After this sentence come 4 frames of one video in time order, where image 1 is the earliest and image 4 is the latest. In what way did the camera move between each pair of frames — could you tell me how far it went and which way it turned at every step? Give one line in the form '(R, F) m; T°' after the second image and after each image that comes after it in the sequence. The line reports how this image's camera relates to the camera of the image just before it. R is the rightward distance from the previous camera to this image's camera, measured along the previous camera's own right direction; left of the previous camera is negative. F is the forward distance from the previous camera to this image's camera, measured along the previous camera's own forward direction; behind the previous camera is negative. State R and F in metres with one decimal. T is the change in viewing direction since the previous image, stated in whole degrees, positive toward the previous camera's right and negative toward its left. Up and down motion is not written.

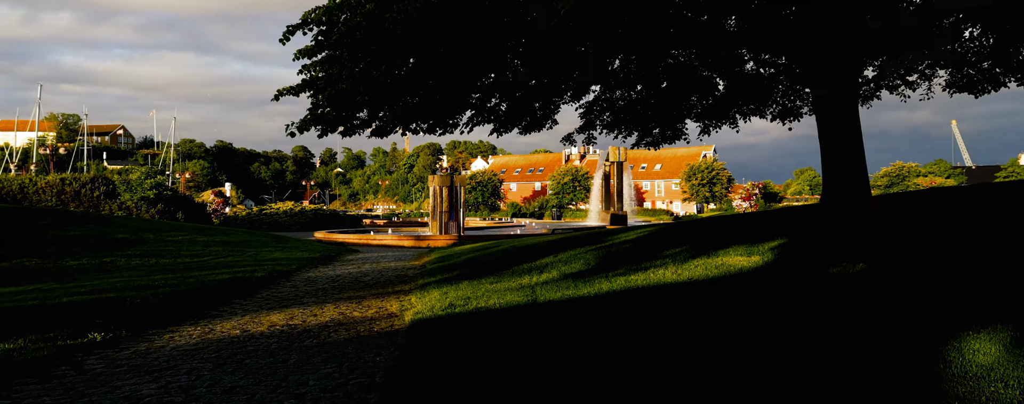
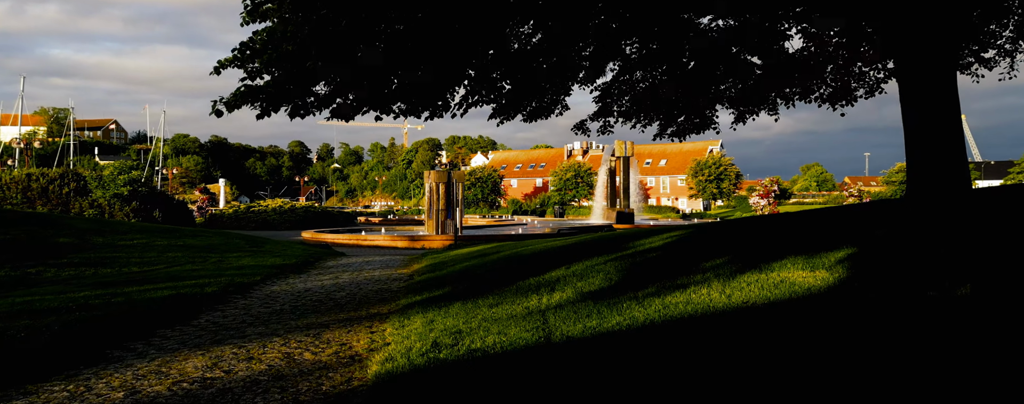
(-0.1, +2.5) m; 0°
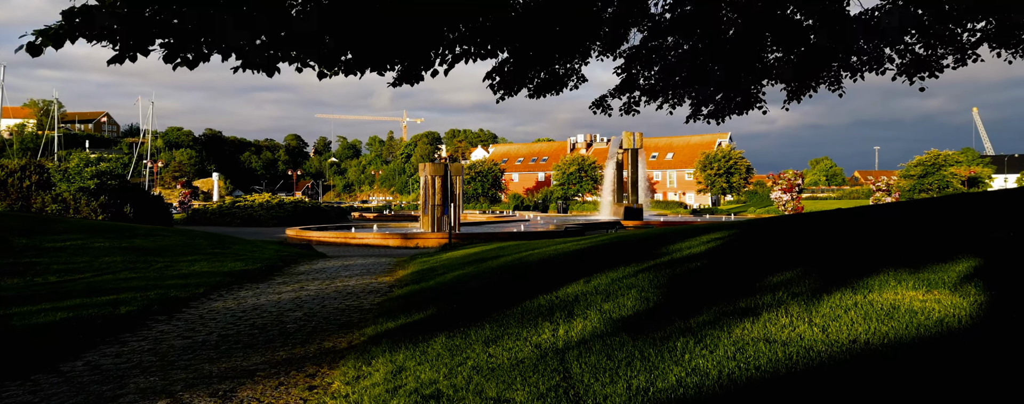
(0.0, +2.8) m; 0°
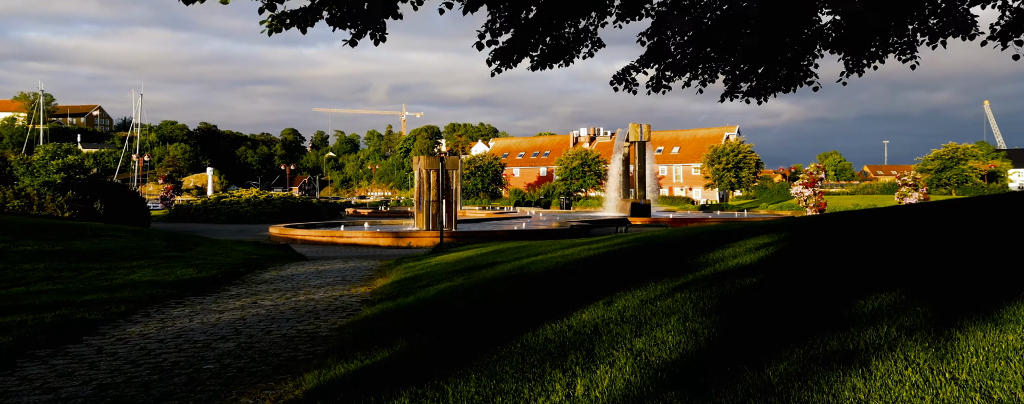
(0.0, +2.3) m; 0°
